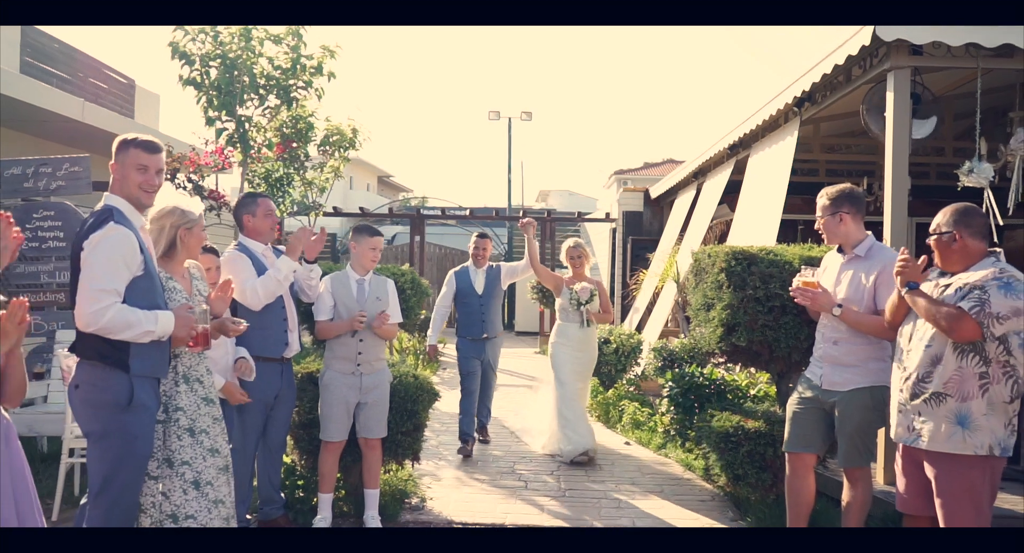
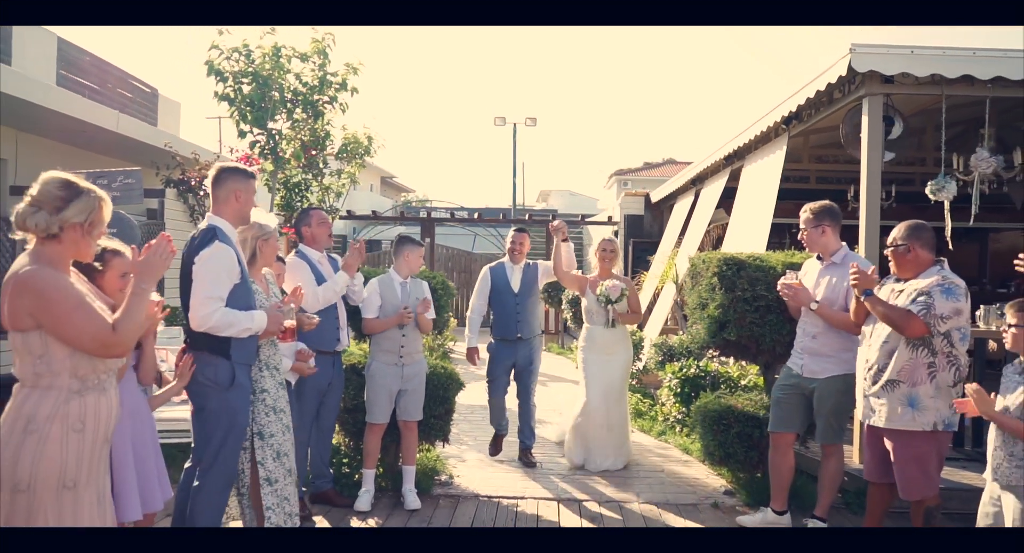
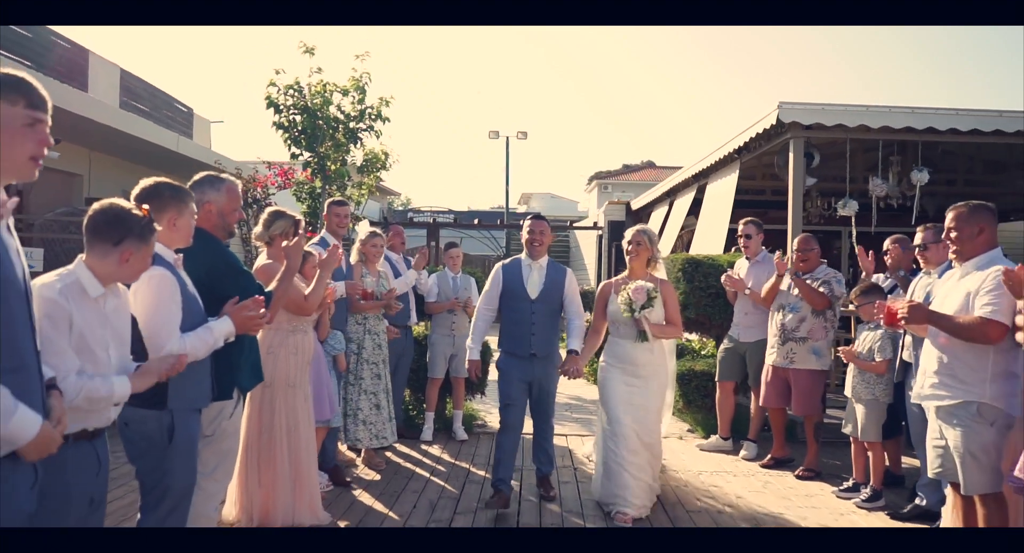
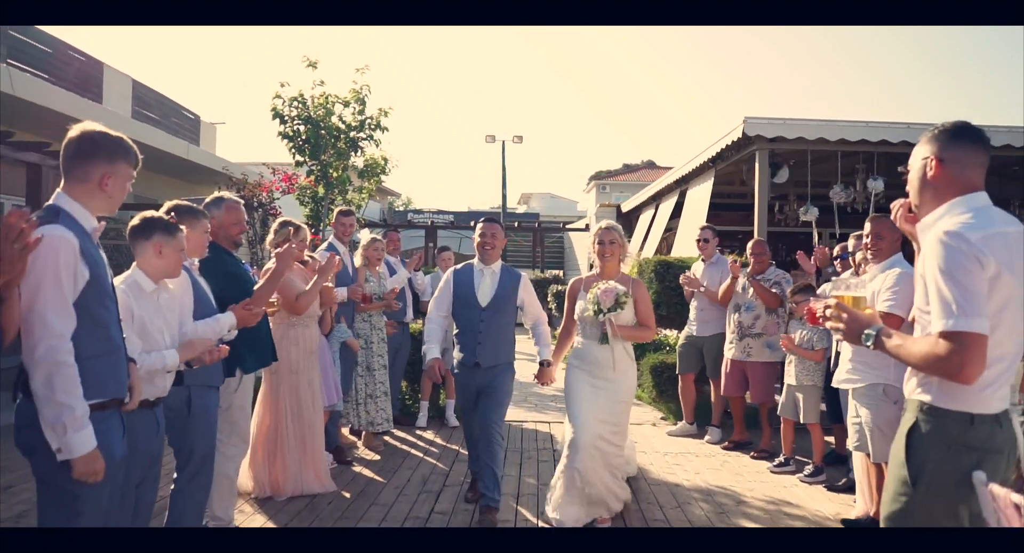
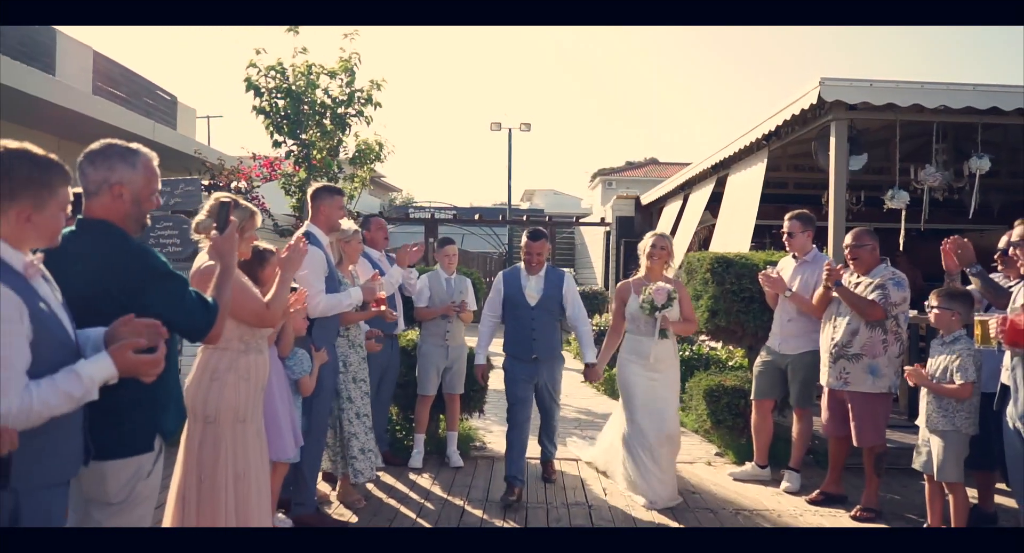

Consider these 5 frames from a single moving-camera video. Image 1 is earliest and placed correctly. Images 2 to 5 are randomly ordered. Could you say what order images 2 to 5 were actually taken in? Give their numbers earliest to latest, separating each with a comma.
2, 5, 3, 4
